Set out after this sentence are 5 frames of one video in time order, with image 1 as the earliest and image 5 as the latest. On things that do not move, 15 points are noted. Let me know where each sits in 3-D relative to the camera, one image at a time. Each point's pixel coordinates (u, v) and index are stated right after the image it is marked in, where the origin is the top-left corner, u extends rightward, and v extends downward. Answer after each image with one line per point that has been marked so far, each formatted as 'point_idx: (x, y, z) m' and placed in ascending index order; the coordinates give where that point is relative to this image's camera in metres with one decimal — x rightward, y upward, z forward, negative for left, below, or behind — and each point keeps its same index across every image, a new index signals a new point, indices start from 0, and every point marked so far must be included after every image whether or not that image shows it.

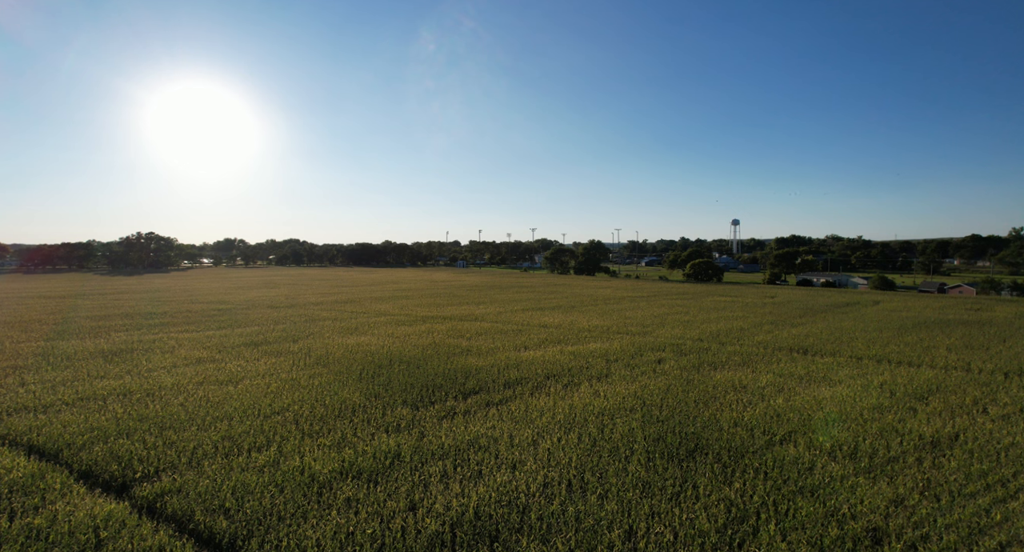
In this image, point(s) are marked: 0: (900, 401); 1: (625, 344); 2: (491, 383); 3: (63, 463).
0: (+6.8, -2.2, +9.8) m
1: (+3.4, -2.1, +16.8) m
2: (-0.4, -2.3, +11.9) m
3: (-5.7, -2.4, +7.0) m
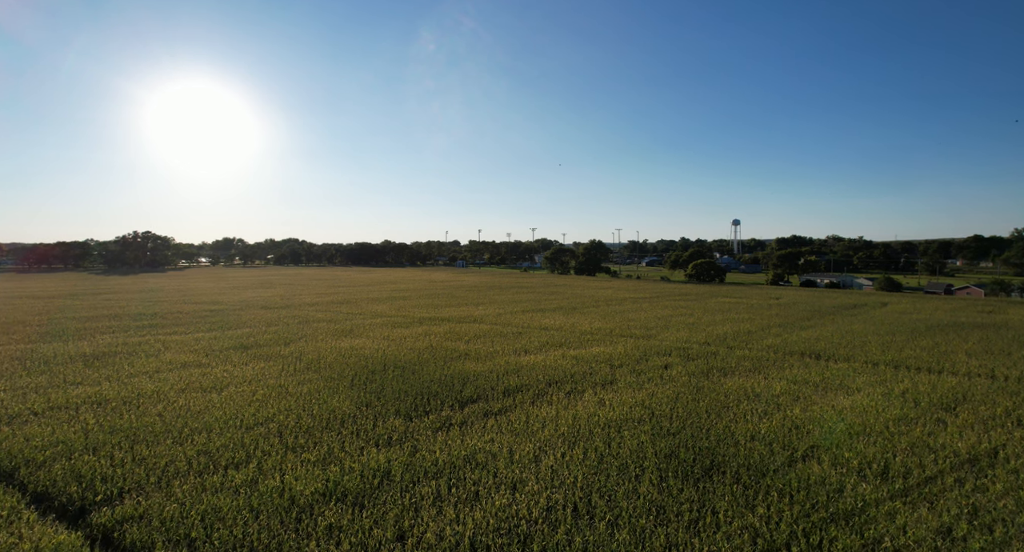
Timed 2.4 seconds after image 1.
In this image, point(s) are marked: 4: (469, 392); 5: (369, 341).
0: (+6.8, -2.2, +9.1) m
1: (+3.4, -2.1, +16.2) m
2: (-0.4, -2.3, +11.3) m
3: (-5.7, -2.4, +6.4) m
4: (-0.9, -2.3, +11.0) m
5: (-4.5, -2.1, +17.6) m
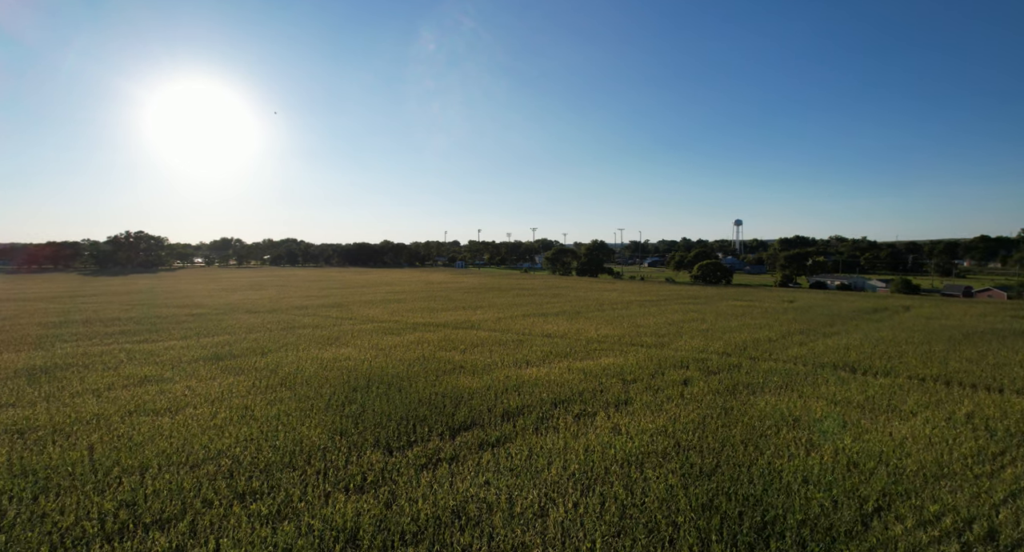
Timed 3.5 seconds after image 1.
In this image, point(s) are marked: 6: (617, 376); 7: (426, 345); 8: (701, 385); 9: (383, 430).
0: (+6.8, -2.3, +7.6) m
1: (+3.4, -2.2, +14.7) m
2: (-0.4, -2.4, +9.8) m
3: (-5.7, -2.5, +4.9) m
4: (-0.9, -2.4, +9.5) m
5: (-4.5, -2.2, +16.1) m
6: (+2.4, -2.3, +12.8) m
7: (-2.6, -2.1, +16.8) m
8: (+4.1, -2.3, +11.9) m
9: (-2.1, -2.4, +8.7) m
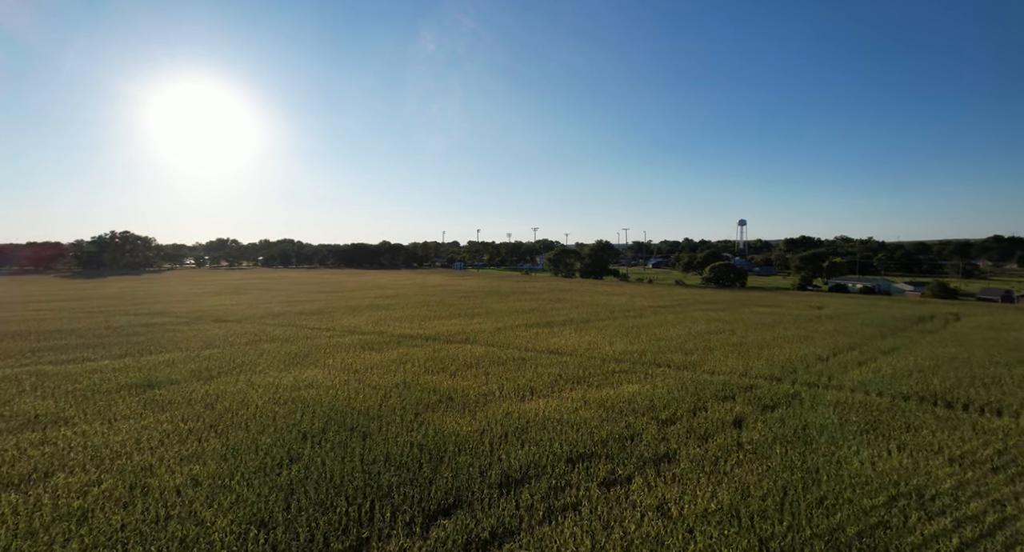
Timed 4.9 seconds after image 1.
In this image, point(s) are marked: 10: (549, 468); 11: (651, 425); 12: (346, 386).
0: (+6.8, -2.5, +4.8) m
1: (+3.5, -2.4, +11.9) m
2: (-0.4, -2.6, +7.0) m
3: (-5.7, -2.6, +2.1) m
4: (-0.8, -2.5, +6.7) m
5: (-4.5, -2.3, +13.3) m
6: (+2.5, -2.5, +10.0) m
7: (-2.6, -2.3, +14.0) m
8: (+4.1, -2.5, +9.1) m
9: (-2.0, -2.6, +5.9) m
10: (+0.5, -2.6, +7.5) m
11: (+2.3, -2.5, +9.4) m
12: (-3.6, -2.4, +12.0) m
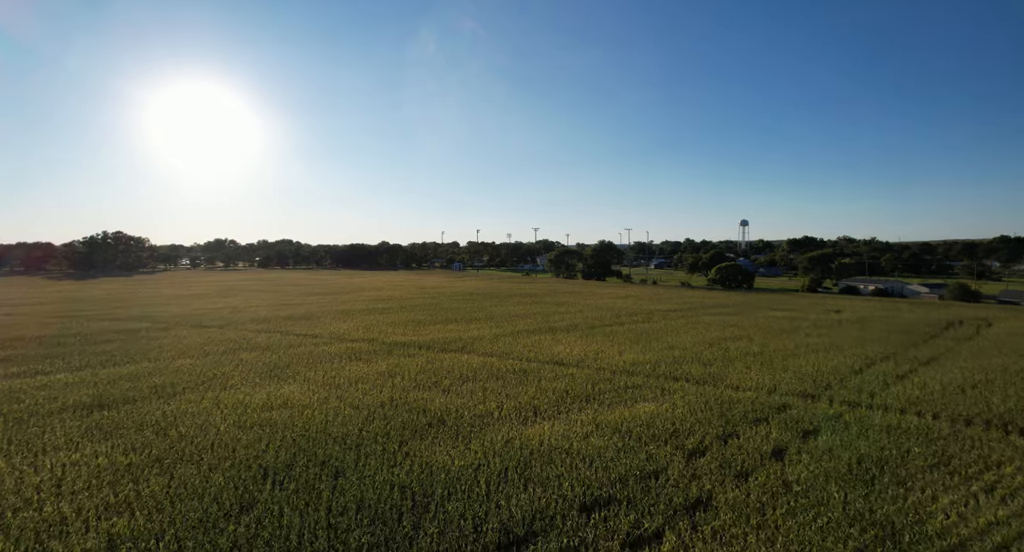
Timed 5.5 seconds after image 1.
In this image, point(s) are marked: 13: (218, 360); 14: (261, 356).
0: (+6.9, -2.6, +3.4) m
1: (+3.5, -2.4, +10.5) m
2: (-0.4, -2.7, +5.5) m
3: (-5.7, -2.7, +0.7) m
4: (-0.8, -2.6, +5.3) m
5: (-4.5, -2.4, +11.9) m
6: (+2.5, -2.6, +8.6) m
7: (-2.6, -2.4, +12.6) m
8: (+4.1, -2.6, +7.7) m
9: (-2.0, -2.7, +4.5) m
10: (+0.5, -2.7, +6.1) m
11: (+2.3, -2.6, +7.9) m
12: (-3.6, -2.5, +10.6) m
13: (-7.8, -2.2, +14.7) m
14: (-7.0, -2.2, +15.5) m
